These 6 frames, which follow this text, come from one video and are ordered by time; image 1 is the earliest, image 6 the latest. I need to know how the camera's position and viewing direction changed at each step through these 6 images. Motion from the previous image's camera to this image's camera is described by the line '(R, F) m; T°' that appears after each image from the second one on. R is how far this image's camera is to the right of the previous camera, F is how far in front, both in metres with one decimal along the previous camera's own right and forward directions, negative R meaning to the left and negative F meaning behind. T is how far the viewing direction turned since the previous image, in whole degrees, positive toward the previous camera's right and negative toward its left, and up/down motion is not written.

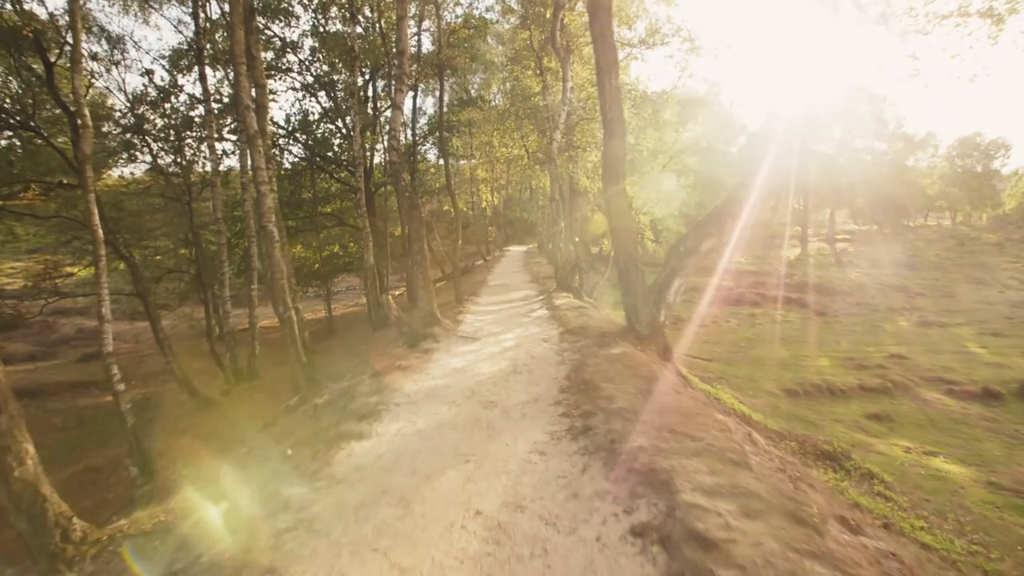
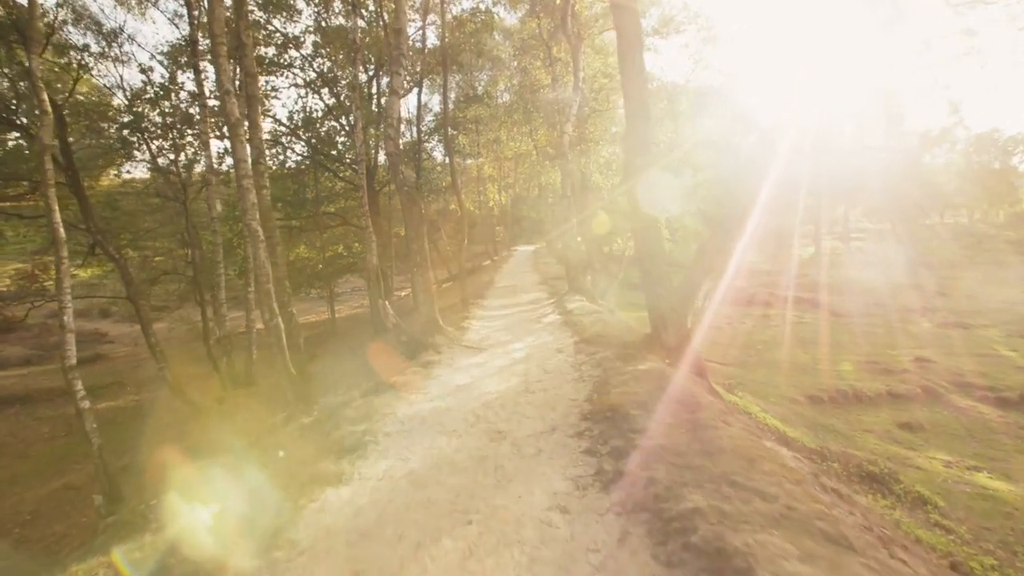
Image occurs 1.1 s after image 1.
(0.0, +1.1) m; -1°
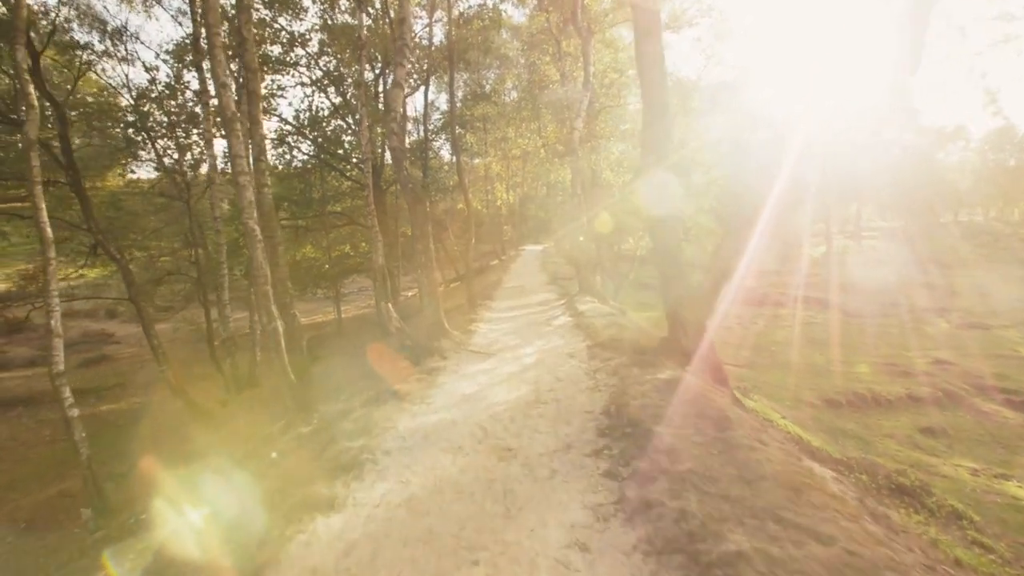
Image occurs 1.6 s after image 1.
(0.0, +0.5) m; -1°
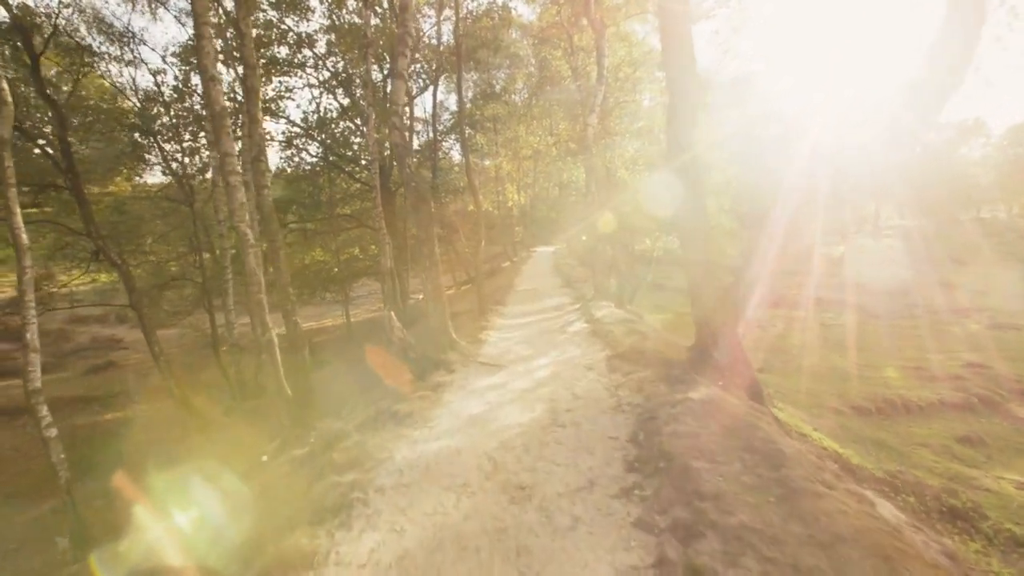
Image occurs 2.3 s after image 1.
(0.0, +0.7) m; -1°
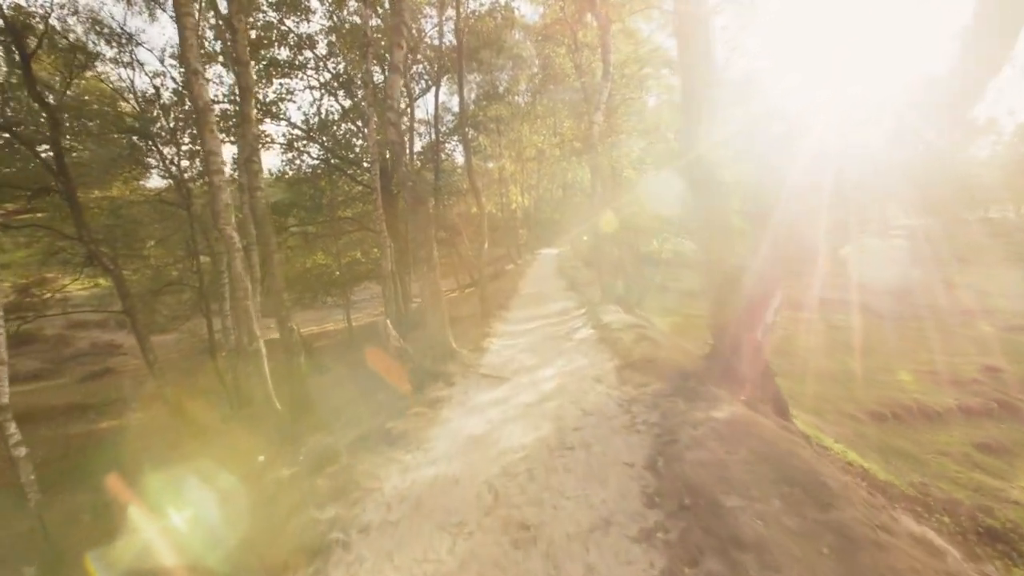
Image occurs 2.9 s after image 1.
(0.0, +0.5) m; 0°
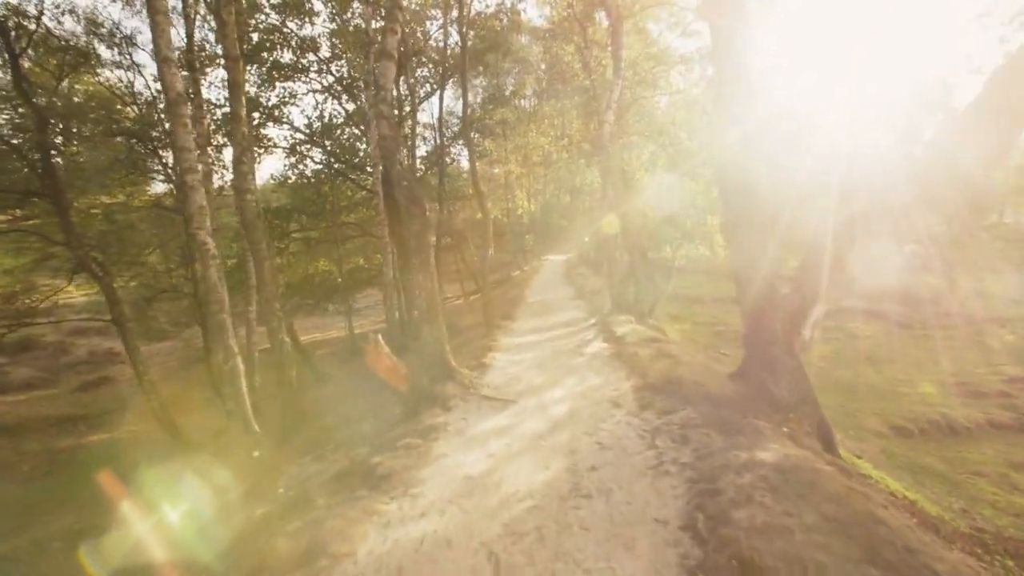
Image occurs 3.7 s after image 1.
(0.0, +0.8) m; -1°
